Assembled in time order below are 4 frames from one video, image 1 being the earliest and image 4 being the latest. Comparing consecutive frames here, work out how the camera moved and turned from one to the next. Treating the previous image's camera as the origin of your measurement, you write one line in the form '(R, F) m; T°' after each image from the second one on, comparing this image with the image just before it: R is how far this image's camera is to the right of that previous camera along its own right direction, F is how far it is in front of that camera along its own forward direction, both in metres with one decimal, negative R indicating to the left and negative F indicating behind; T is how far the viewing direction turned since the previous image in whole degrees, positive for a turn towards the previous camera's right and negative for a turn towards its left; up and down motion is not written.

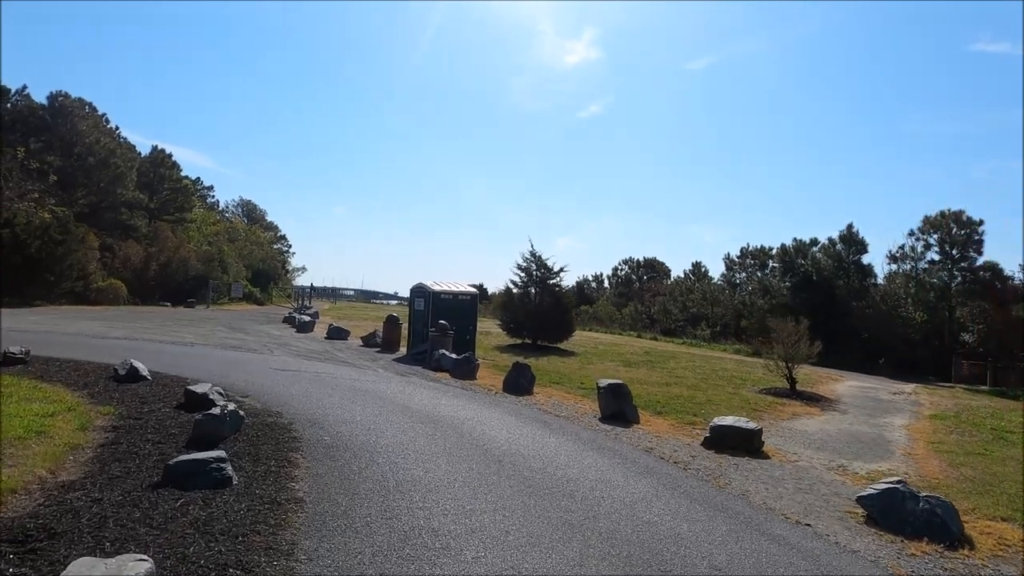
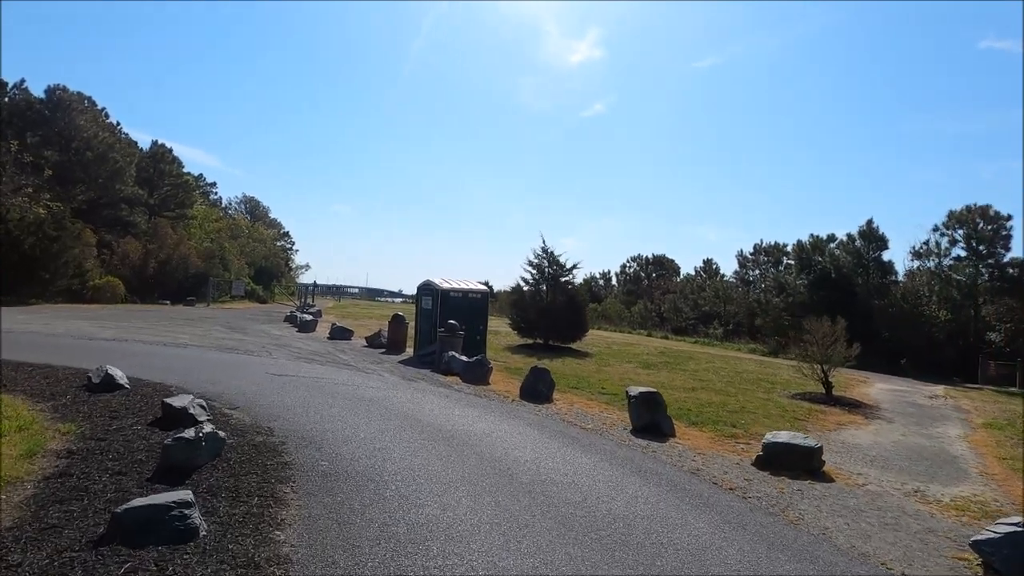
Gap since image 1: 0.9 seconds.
(-0.3, +1.2) m; 0°
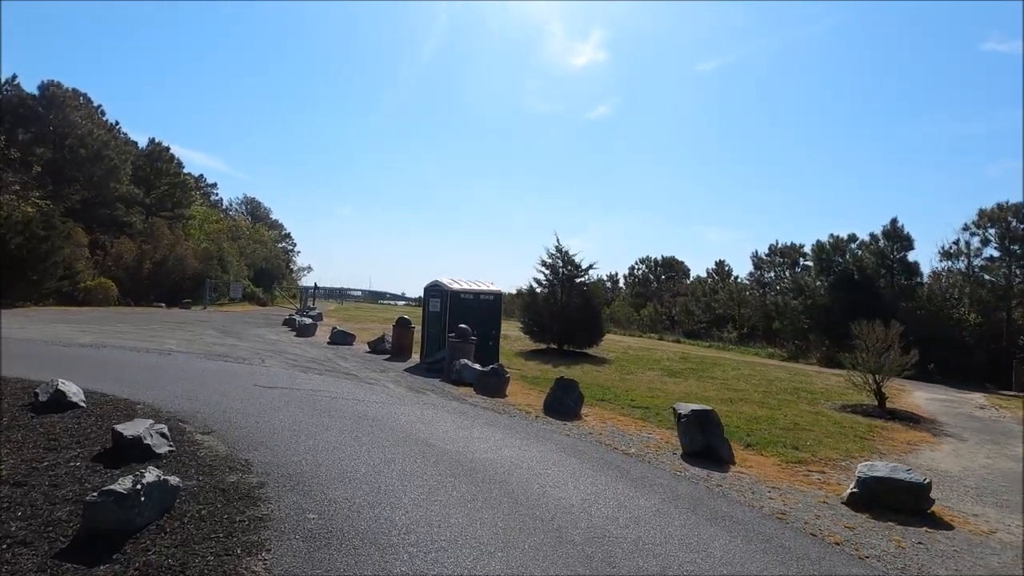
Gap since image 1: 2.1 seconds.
(-0.3, +1.6) m; 0°
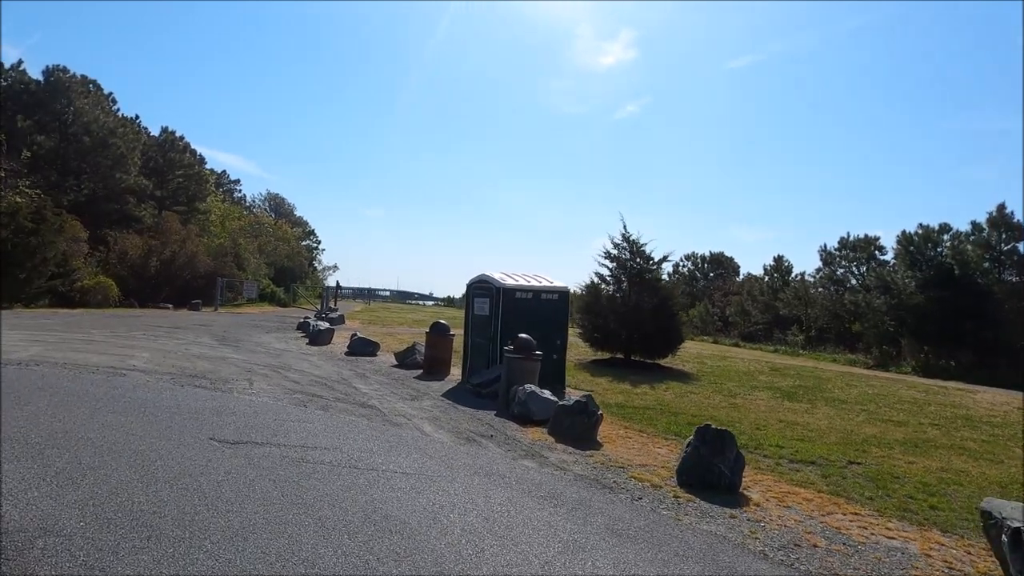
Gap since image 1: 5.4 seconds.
(-0.9, +4.4) m; -2°
